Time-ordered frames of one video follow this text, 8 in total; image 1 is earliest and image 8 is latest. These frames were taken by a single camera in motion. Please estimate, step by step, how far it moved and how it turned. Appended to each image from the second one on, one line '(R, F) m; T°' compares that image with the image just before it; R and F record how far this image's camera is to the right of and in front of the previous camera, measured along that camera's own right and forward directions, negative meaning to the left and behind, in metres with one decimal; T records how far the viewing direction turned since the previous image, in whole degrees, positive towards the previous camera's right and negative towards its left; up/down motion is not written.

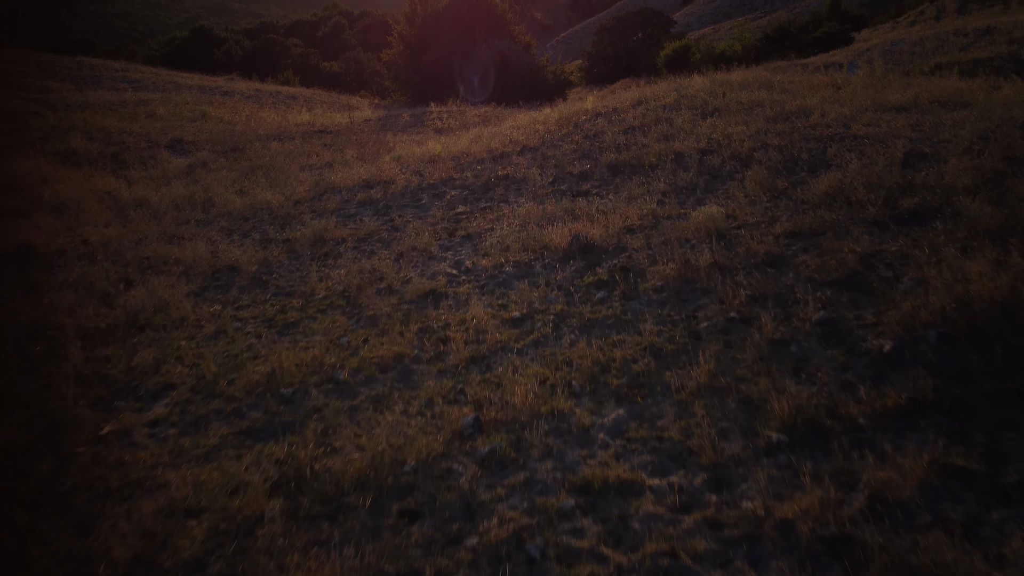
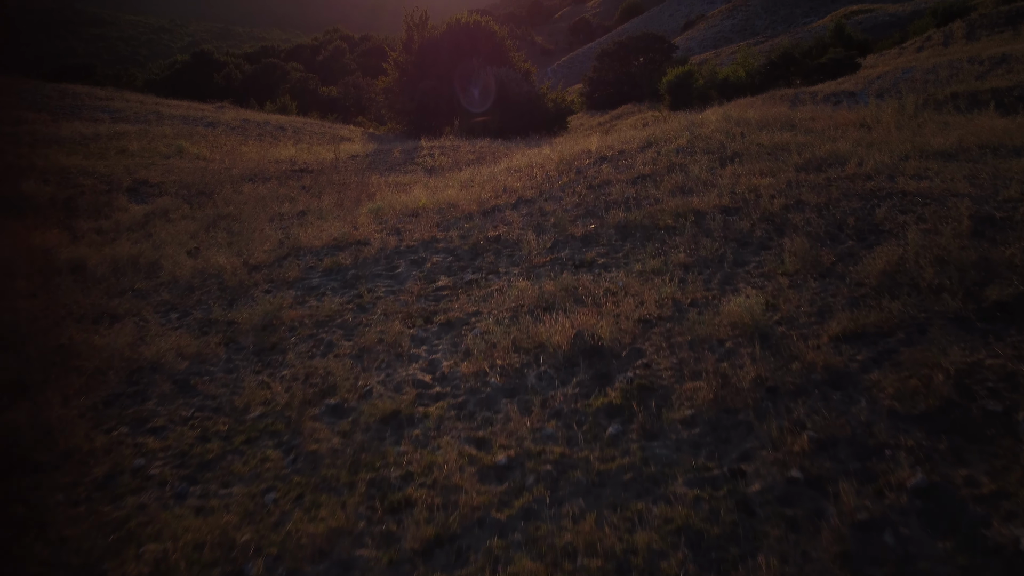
(+0.1, +0.9) m; 0°
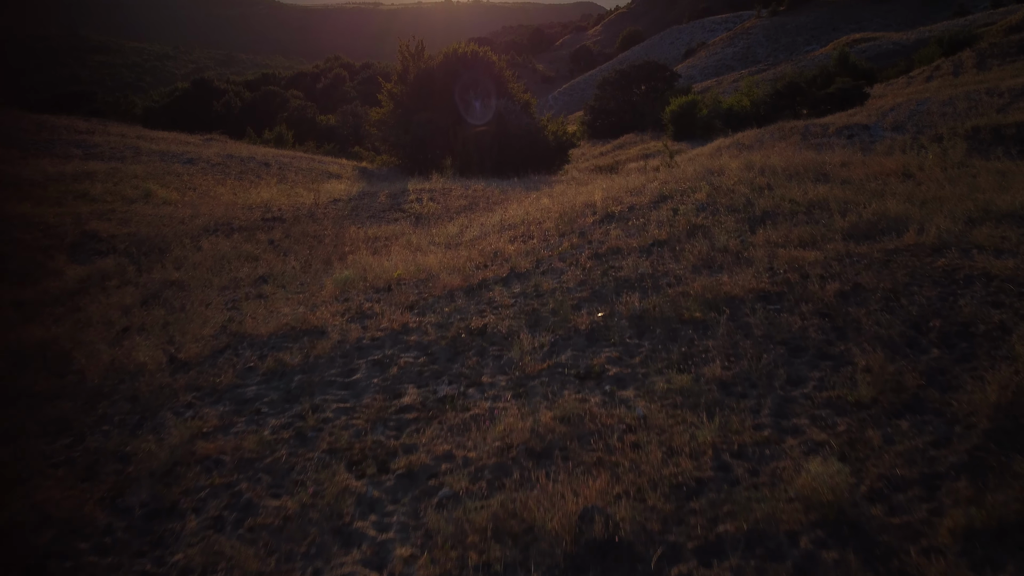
(+0.1, +1.0) m; 0°
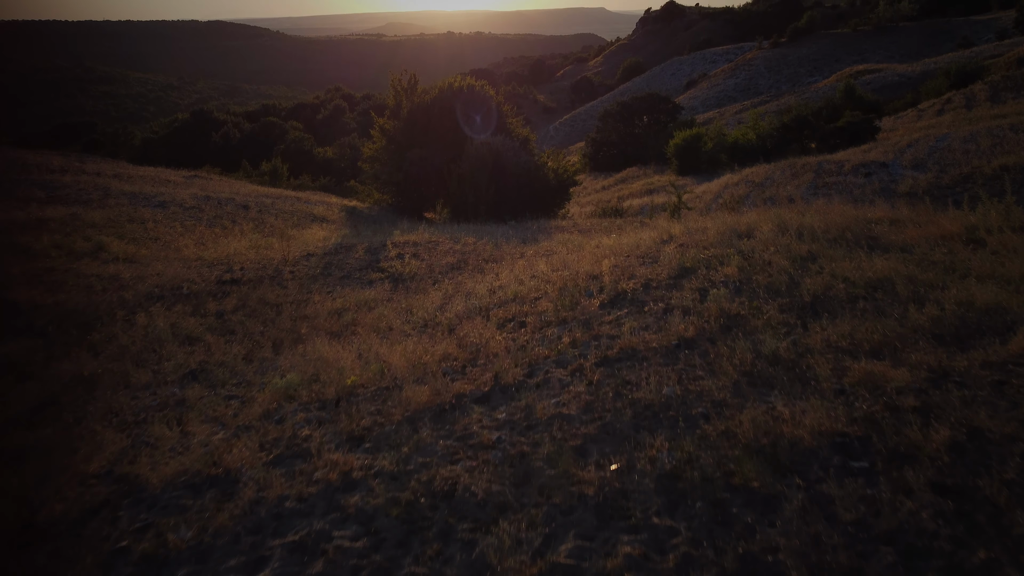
(+0.1, +1.2) m; 0°
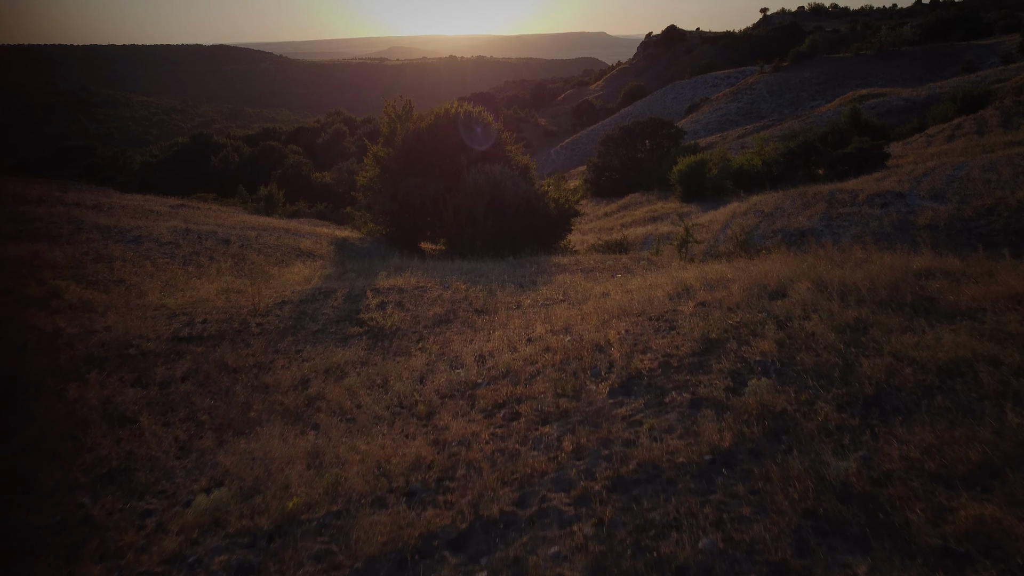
(+0.1, +0.9) m; 0°
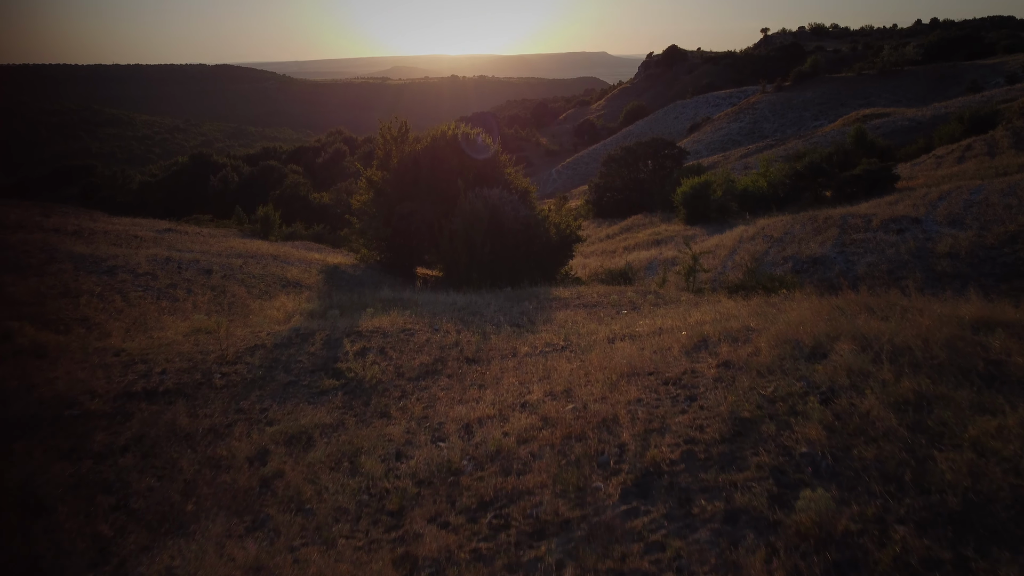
(+0.1, +0.8) m; 0°
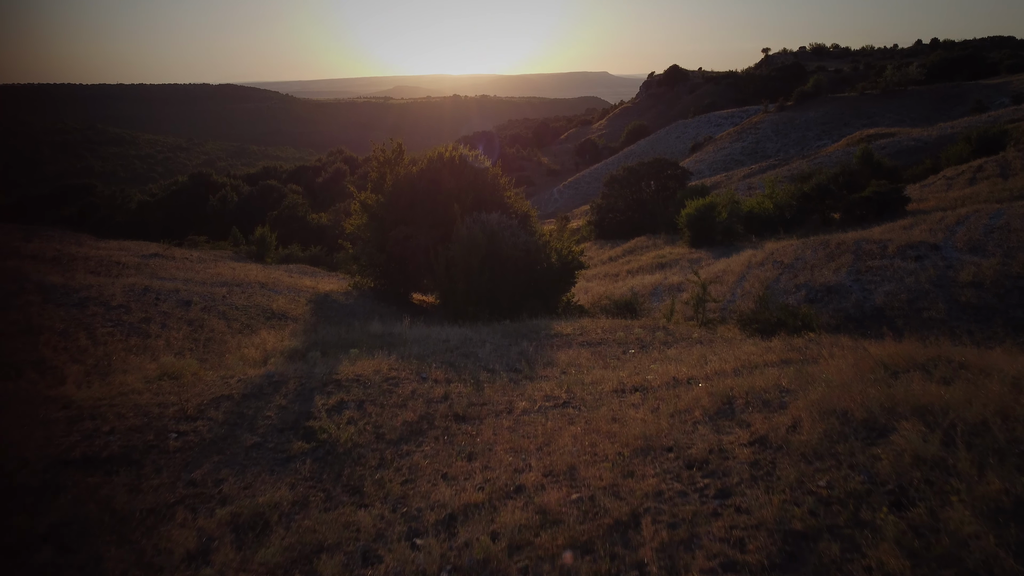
(0.0, +0.8) m; 0°
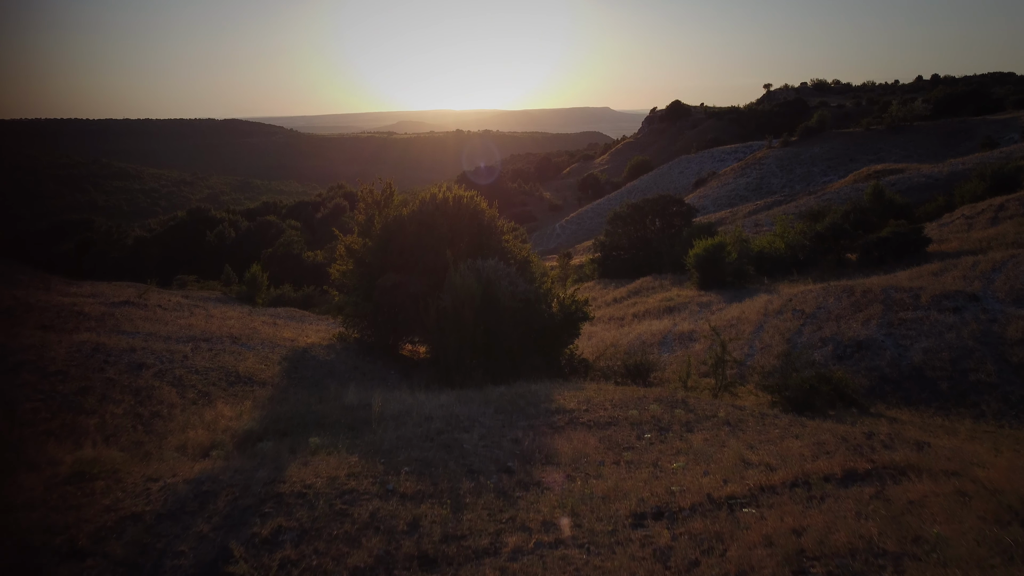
(+0.1, +1.5) m; 0°
